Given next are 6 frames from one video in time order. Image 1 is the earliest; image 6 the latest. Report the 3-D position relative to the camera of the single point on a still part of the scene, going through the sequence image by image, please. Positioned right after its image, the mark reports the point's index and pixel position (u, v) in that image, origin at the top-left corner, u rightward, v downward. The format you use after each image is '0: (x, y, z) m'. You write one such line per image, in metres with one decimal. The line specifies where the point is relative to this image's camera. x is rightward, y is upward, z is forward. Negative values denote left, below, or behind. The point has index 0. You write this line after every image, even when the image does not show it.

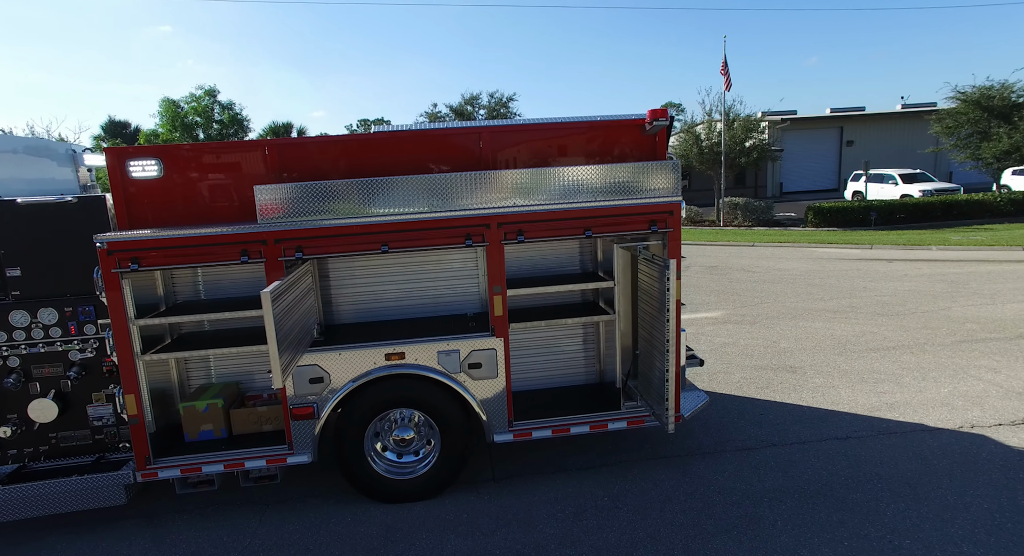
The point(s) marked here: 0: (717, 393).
0: (+2.0, -1.1, +5.9) m
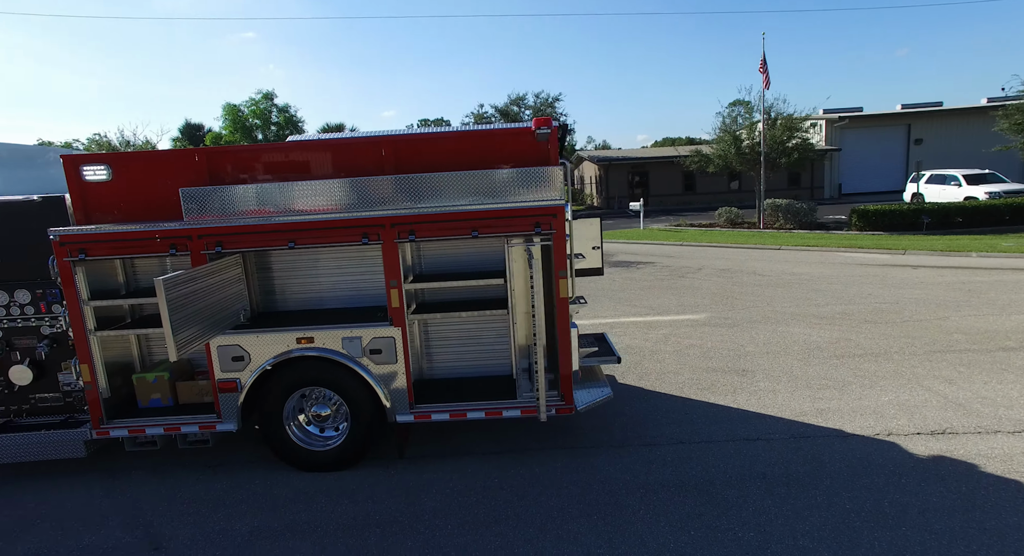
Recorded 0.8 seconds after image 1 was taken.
0: (+1.4, -1.2, +6.0) m
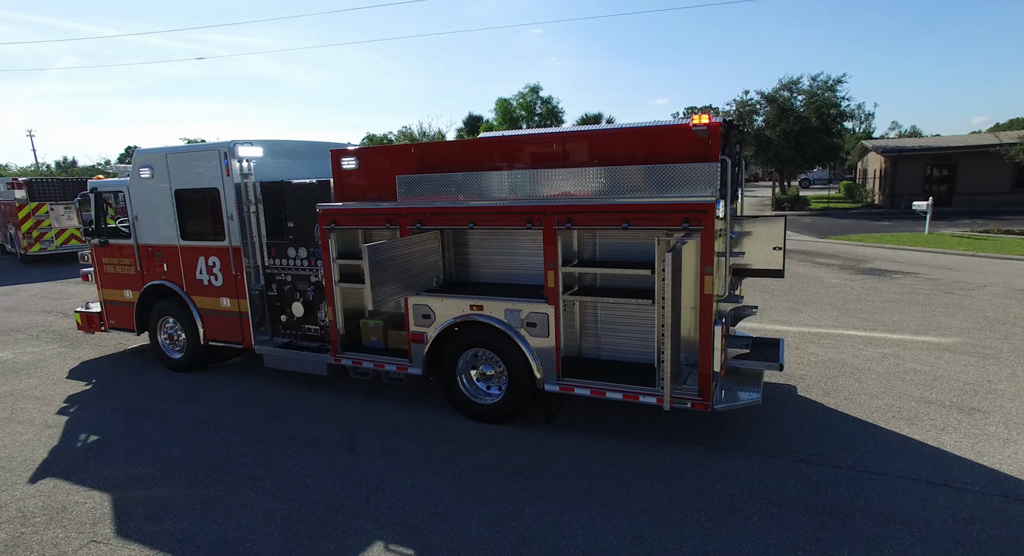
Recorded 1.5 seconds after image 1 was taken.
0: (+2.9, -1.2, +5.5) m
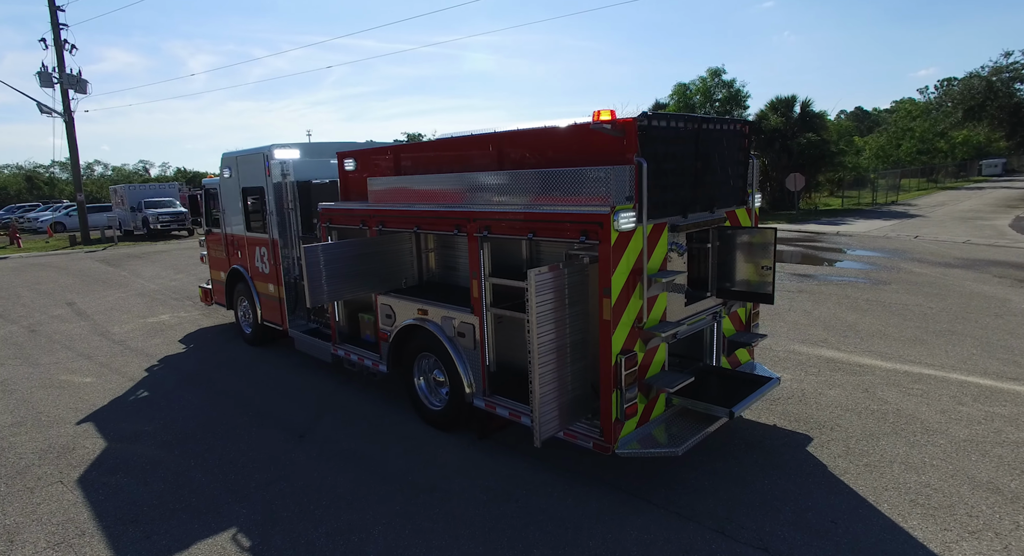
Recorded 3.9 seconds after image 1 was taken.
0: (+2.2, -1.4, +4.3) m
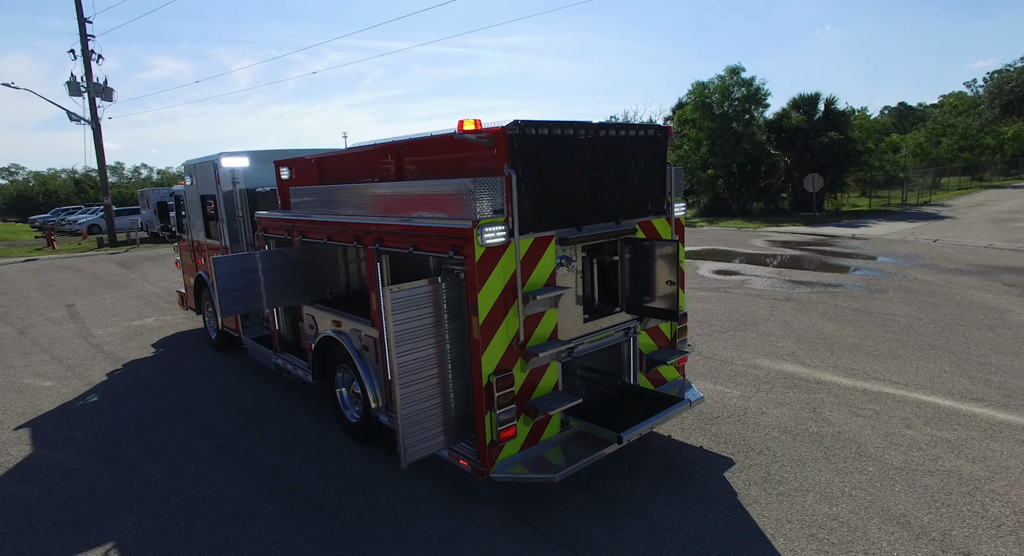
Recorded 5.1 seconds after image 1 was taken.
0: (+1.4, -1.5, +4.0) m
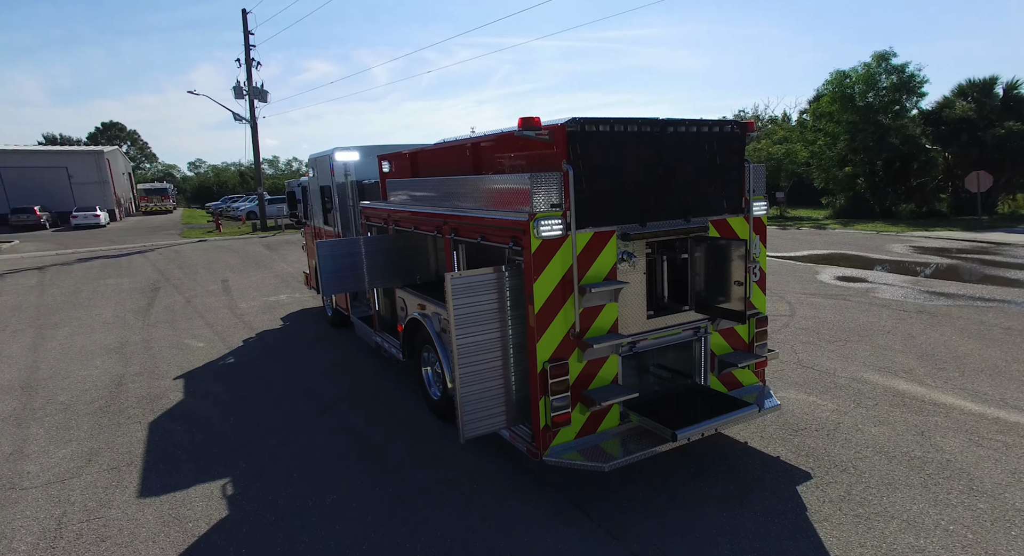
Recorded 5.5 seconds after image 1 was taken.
0: (+1.8, -1.6, +3.8) m
